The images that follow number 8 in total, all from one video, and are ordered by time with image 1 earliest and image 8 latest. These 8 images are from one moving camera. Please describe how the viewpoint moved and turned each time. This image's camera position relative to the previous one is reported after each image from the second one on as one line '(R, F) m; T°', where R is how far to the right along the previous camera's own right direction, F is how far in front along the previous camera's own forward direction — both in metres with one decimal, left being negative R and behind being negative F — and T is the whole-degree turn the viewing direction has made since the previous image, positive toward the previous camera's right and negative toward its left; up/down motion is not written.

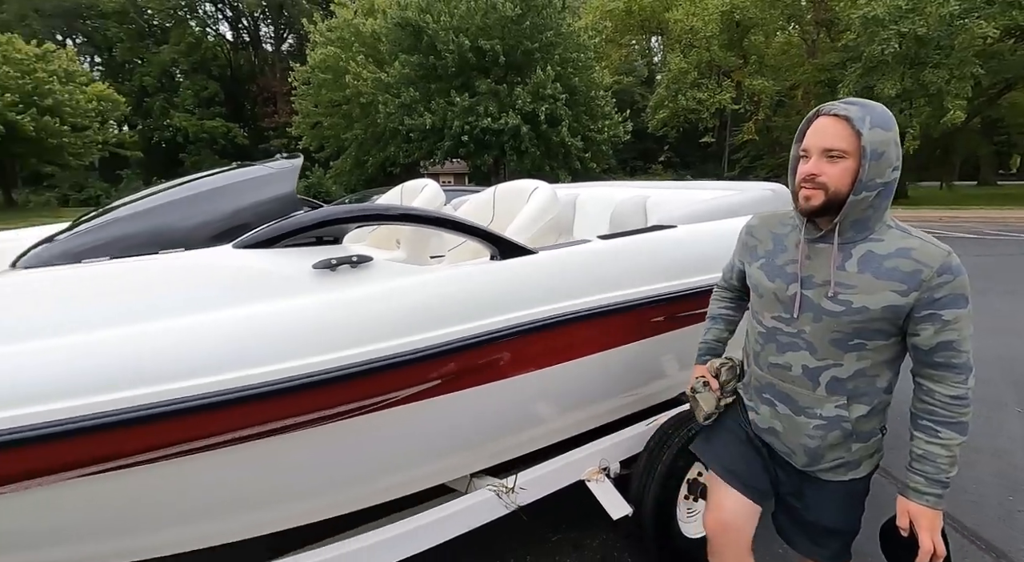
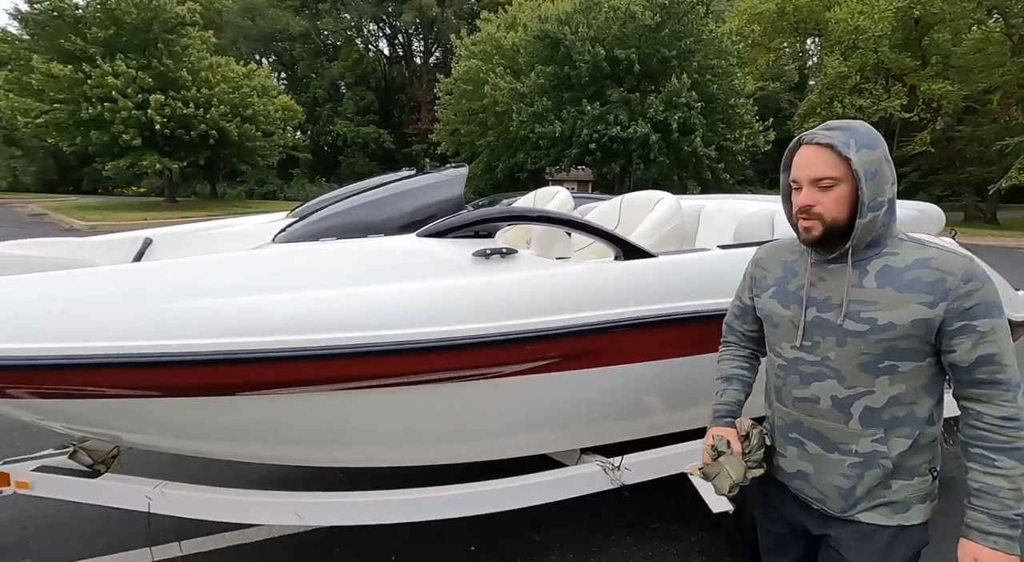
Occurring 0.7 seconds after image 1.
(+0.2, -0.7) m; -13°
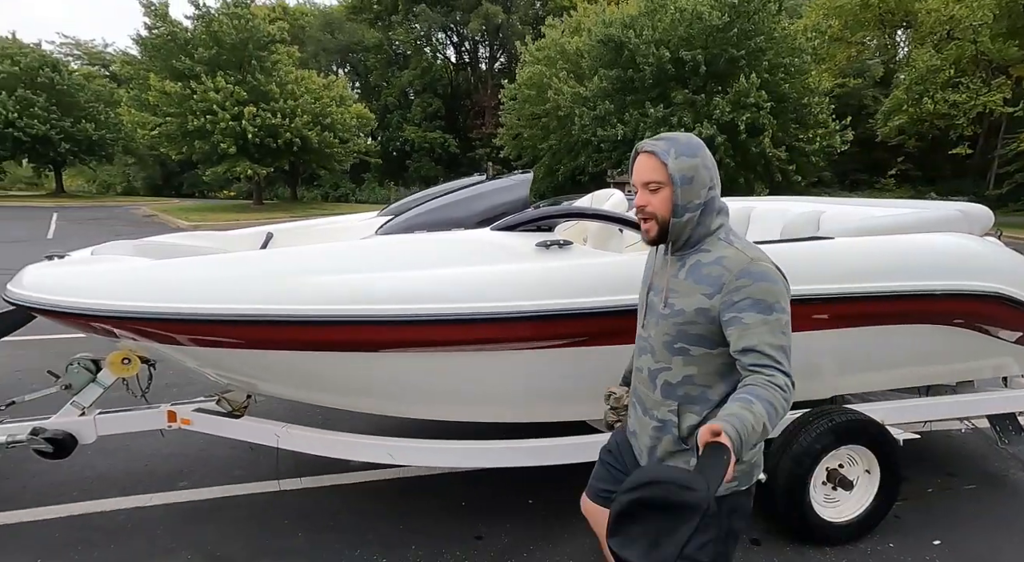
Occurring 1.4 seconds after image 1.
(0.0, -0.5) m; -6°
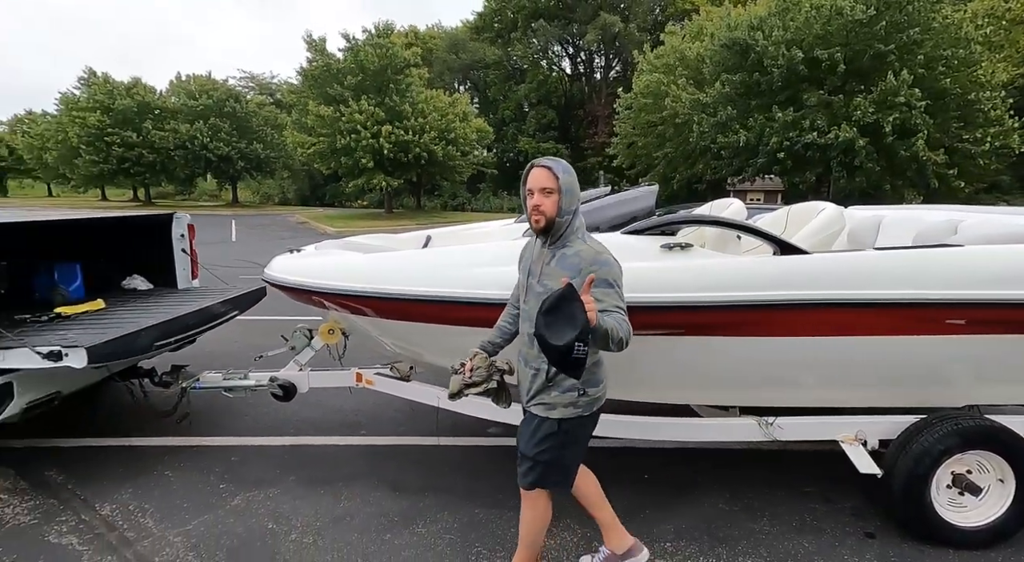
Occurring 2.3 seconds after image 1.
(-0.1, -0.5) m; -11°
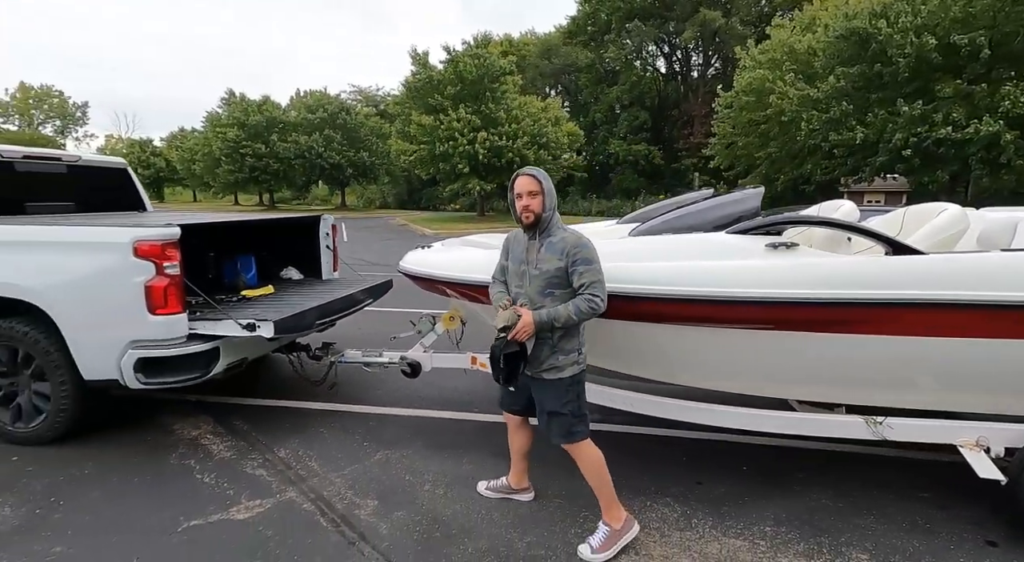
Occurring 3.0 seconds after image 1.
(-0.1, -0.3) m; -9°
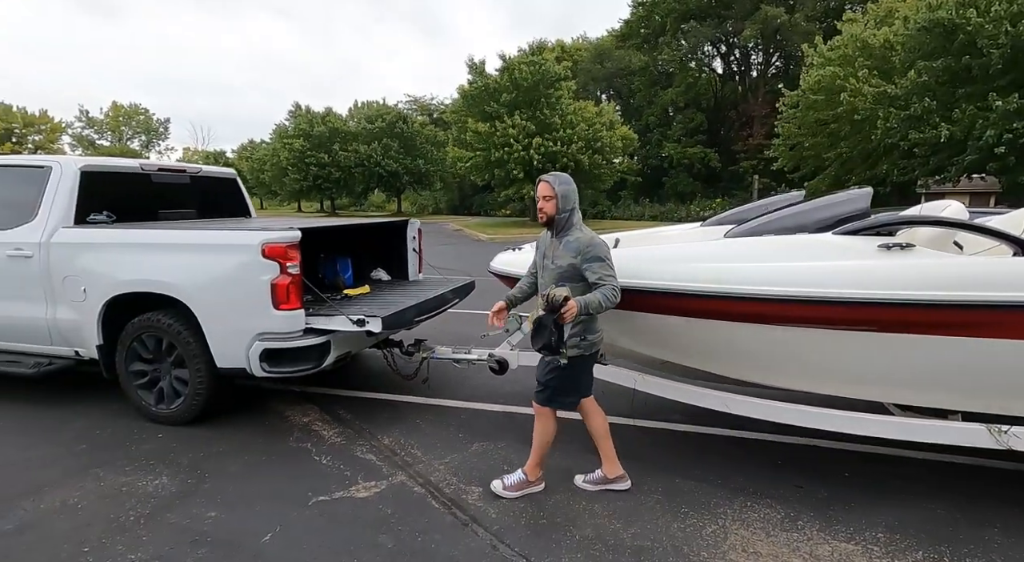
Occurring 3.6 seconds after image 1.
(-0.2, -0.1) m; -5°
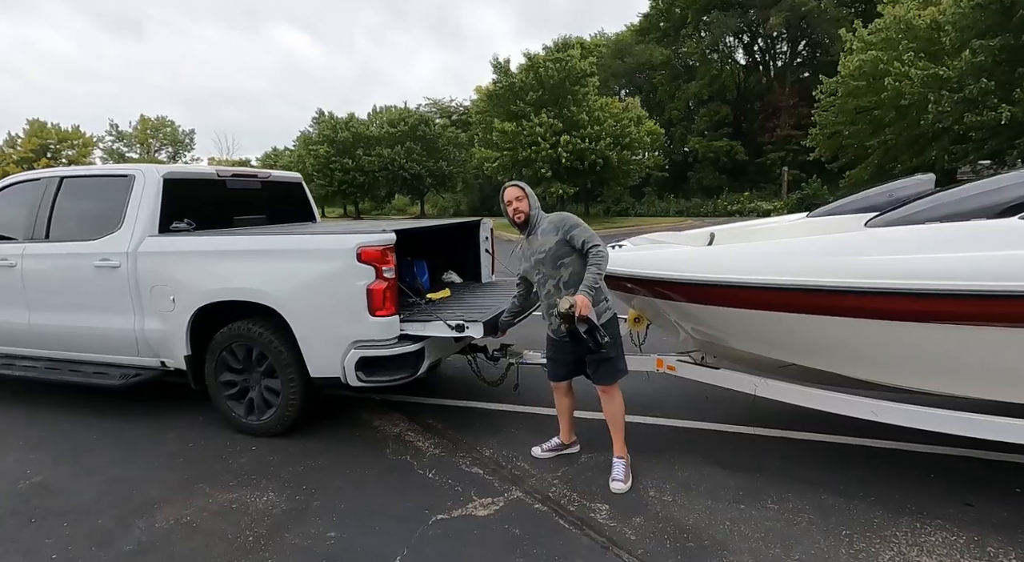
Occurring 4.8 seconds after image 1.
(-0.5, +0.2) m; -2°
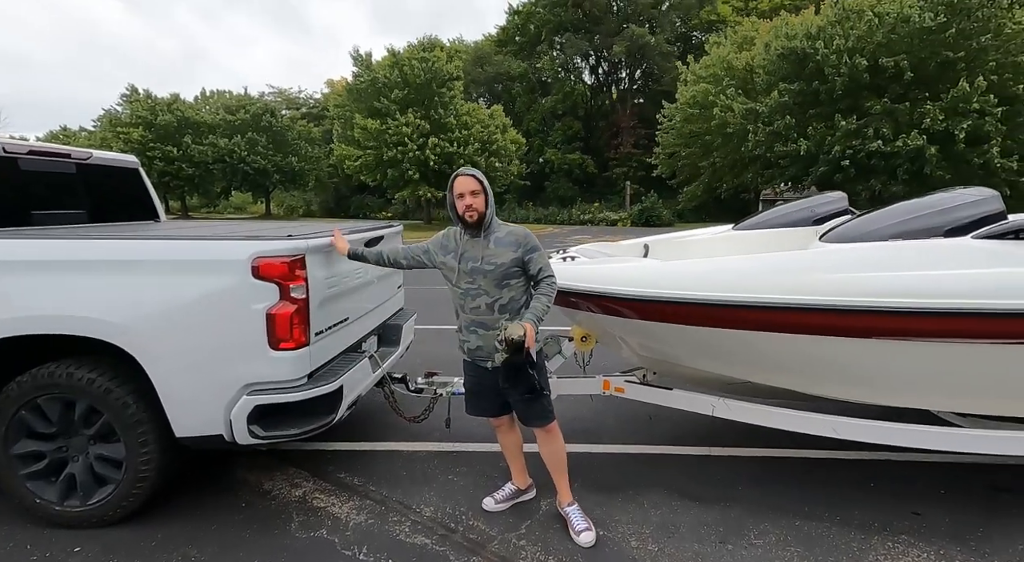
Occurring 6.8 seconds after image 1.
(-0.4, +0.6) m; +15°
